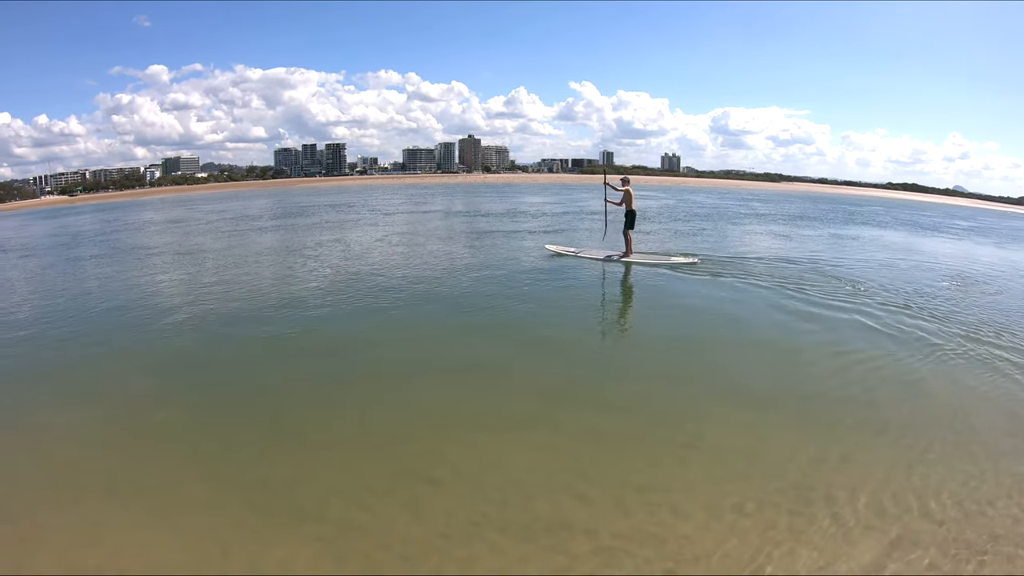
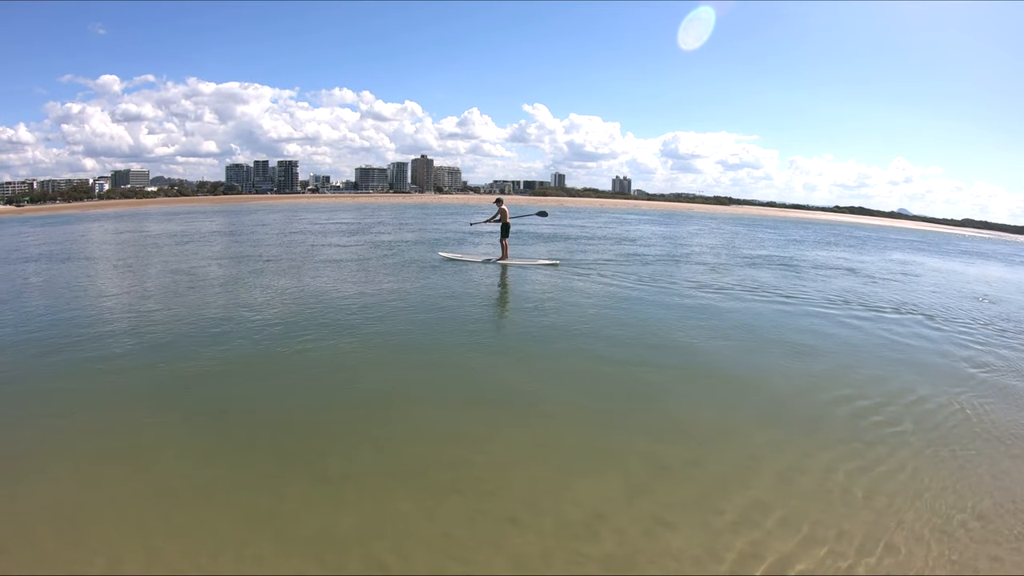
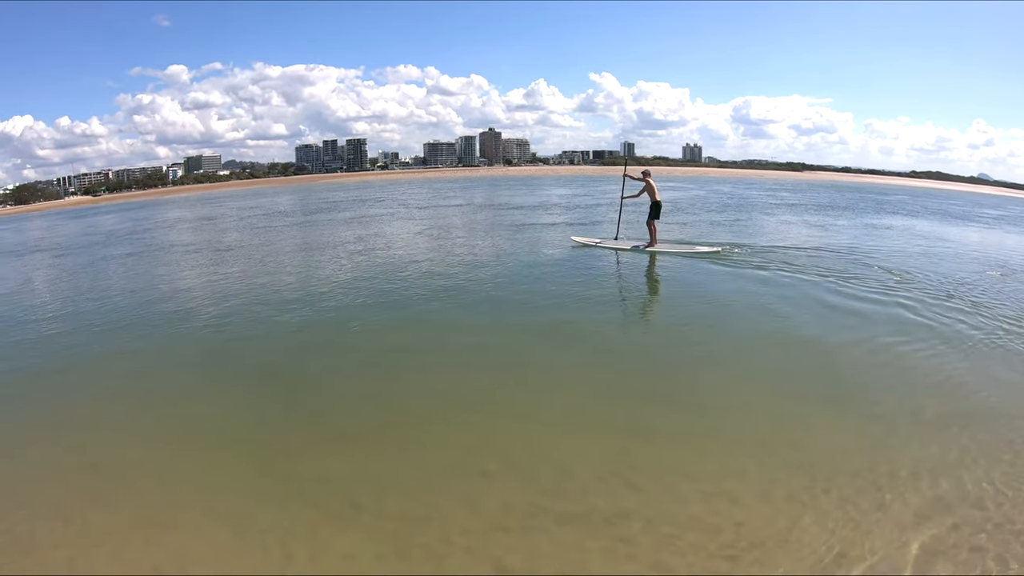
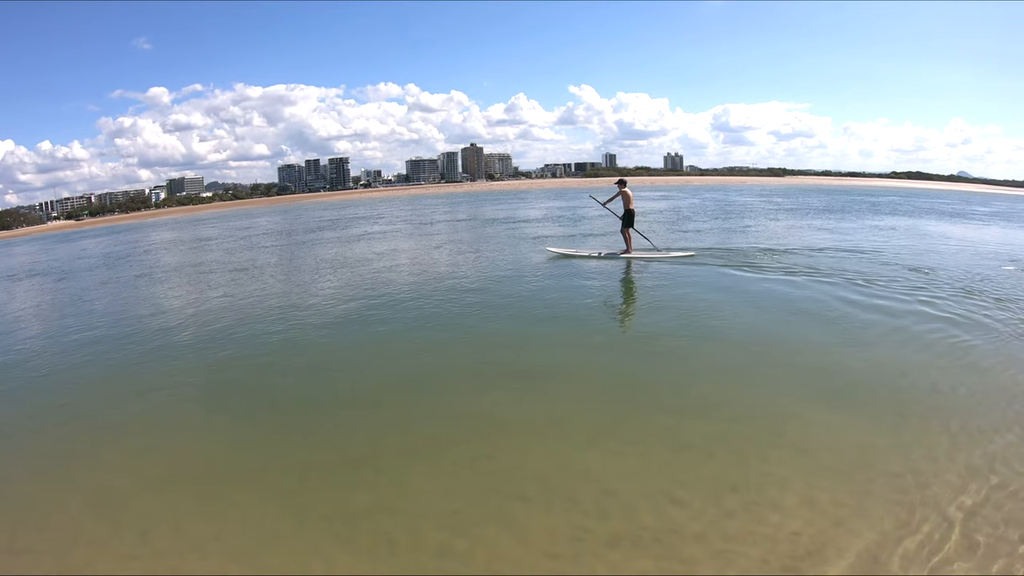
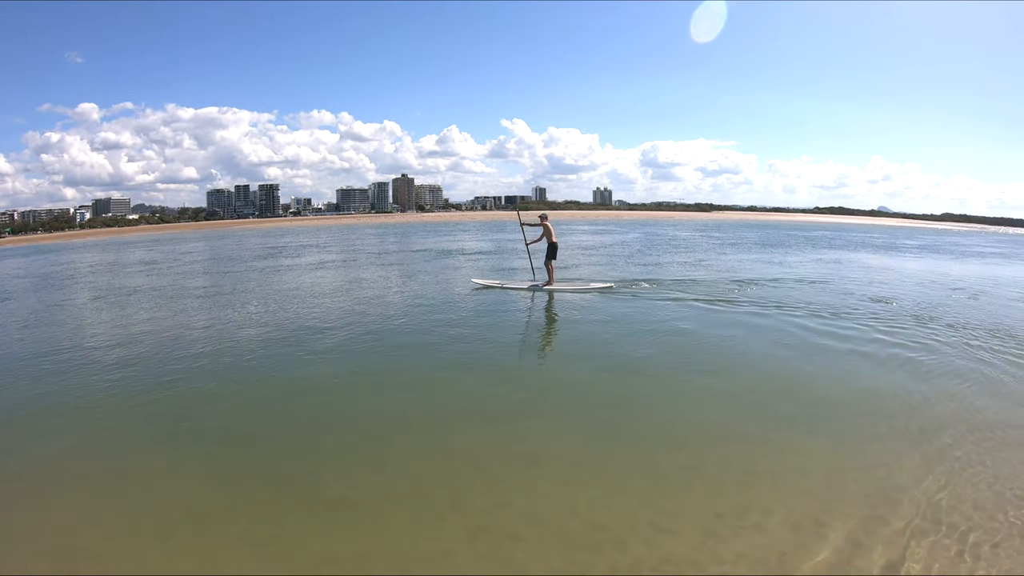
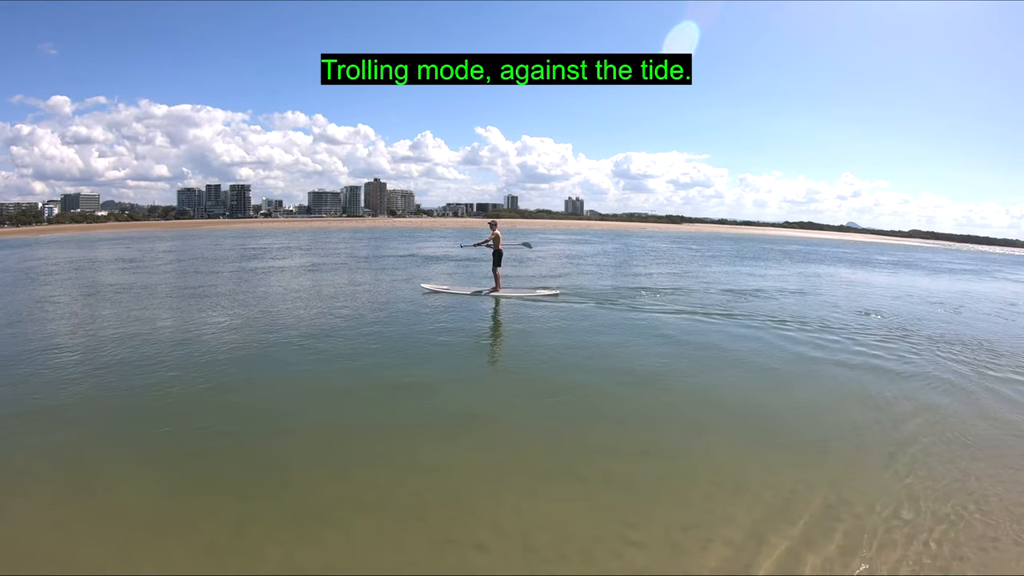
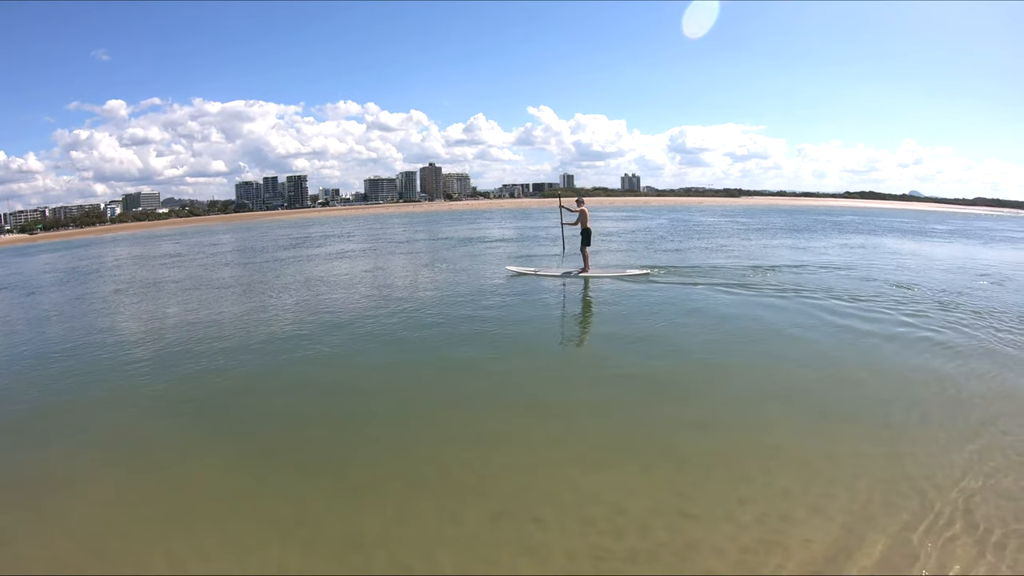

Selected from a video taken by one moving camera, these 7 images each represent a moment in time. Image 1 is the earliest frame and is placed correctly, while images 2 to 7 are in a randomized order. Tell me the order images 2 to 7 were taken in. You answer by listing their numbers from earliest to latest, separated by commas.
3, 4, 7, 5, 6, 2
